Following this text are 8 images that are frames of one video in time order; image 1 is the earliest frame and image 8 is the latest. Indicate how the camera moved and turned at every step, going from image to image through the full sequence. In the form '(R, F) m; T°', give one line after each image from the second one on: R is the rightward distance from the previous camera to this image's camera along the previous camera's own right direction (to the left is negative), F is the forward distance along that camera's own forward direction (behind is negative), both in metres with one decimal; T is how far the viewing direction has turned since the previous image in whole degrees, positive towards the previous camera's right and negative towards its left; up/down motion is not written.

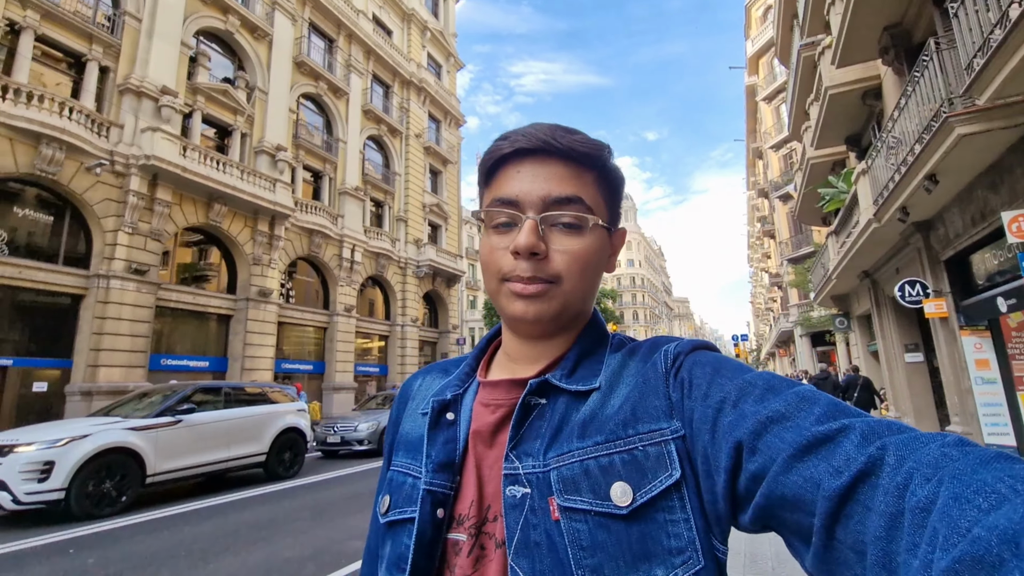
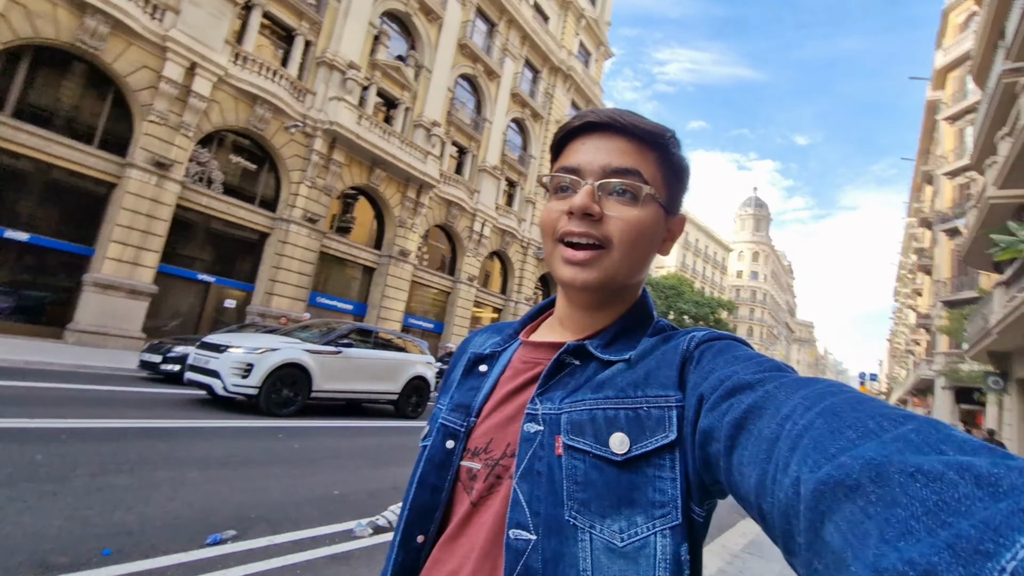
(-0.4, -0.7) m; -12°
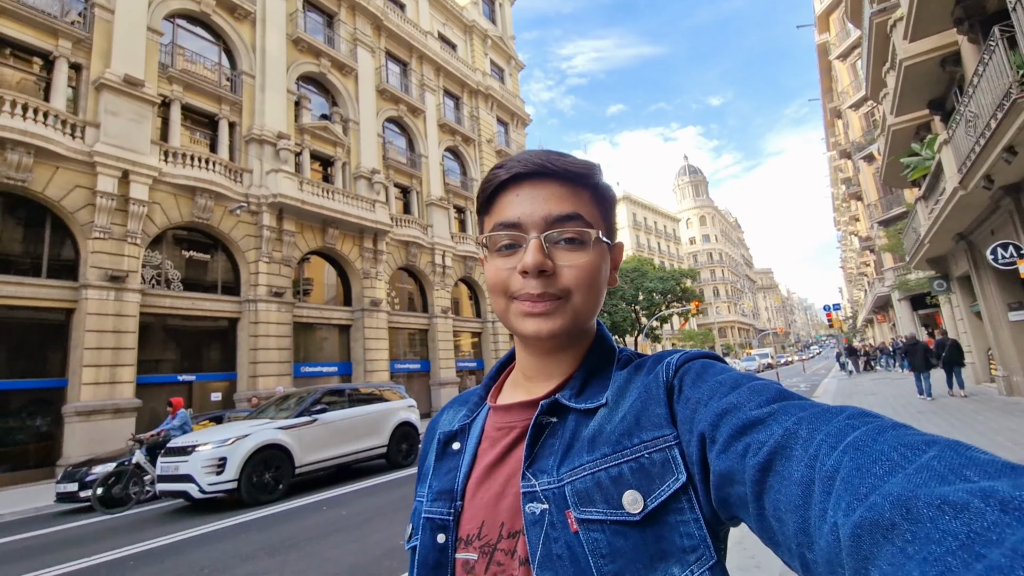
(-0.2, -0.5) m; +4°
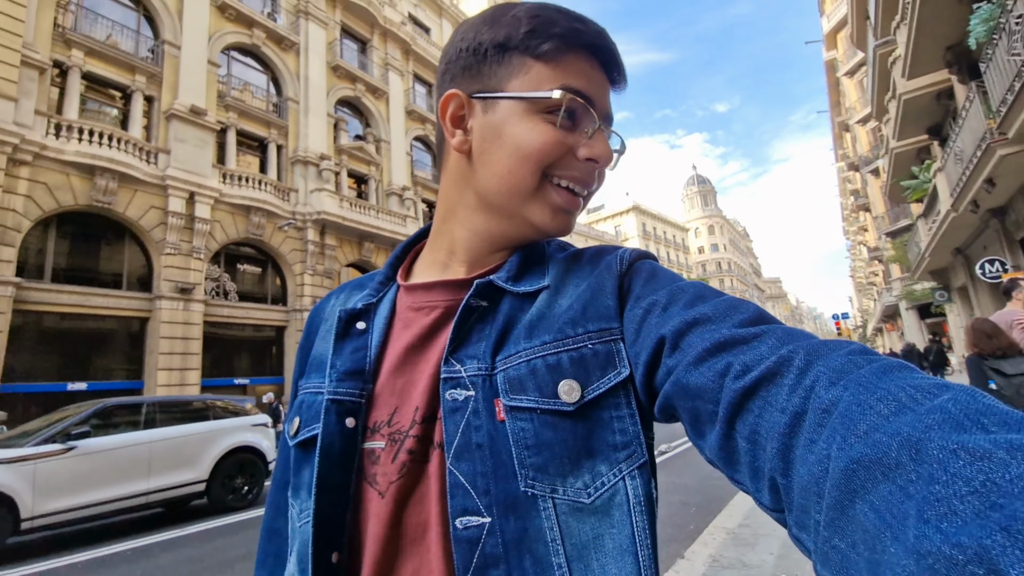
(-0.7, -1.1) m; -1°
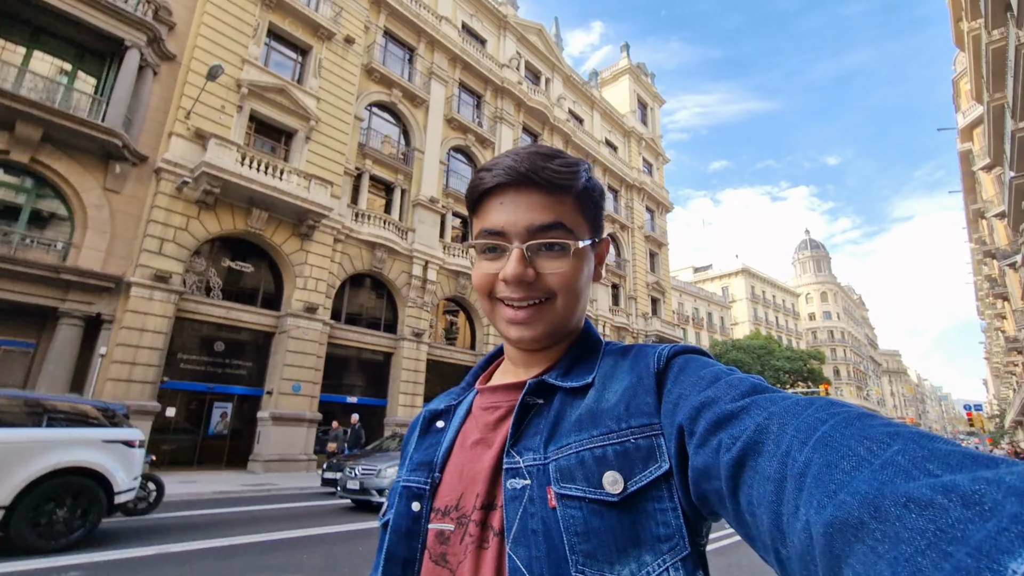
(-0.4, -0.7) m; -10°
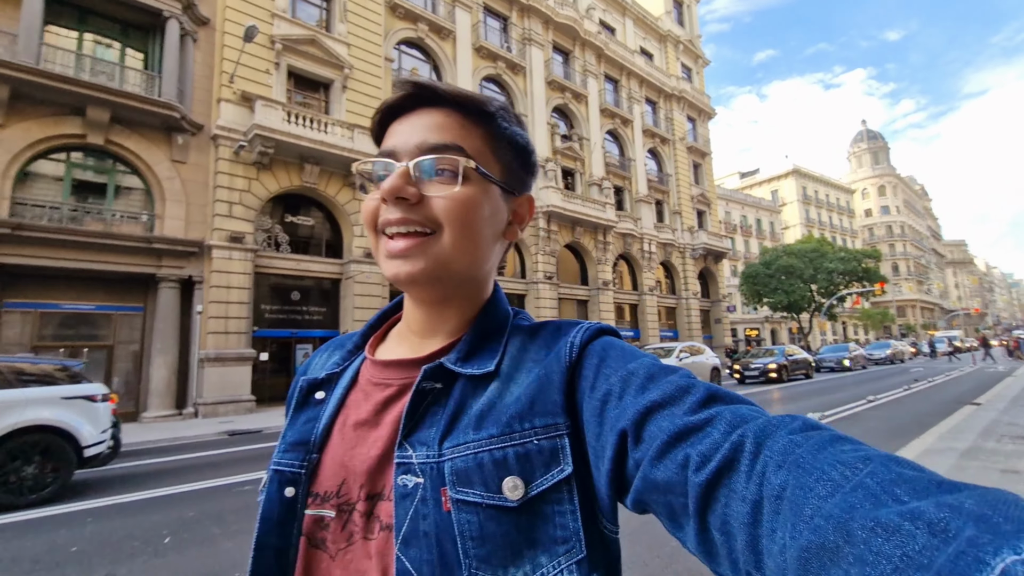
(-0.3, -0.5) m; -5°
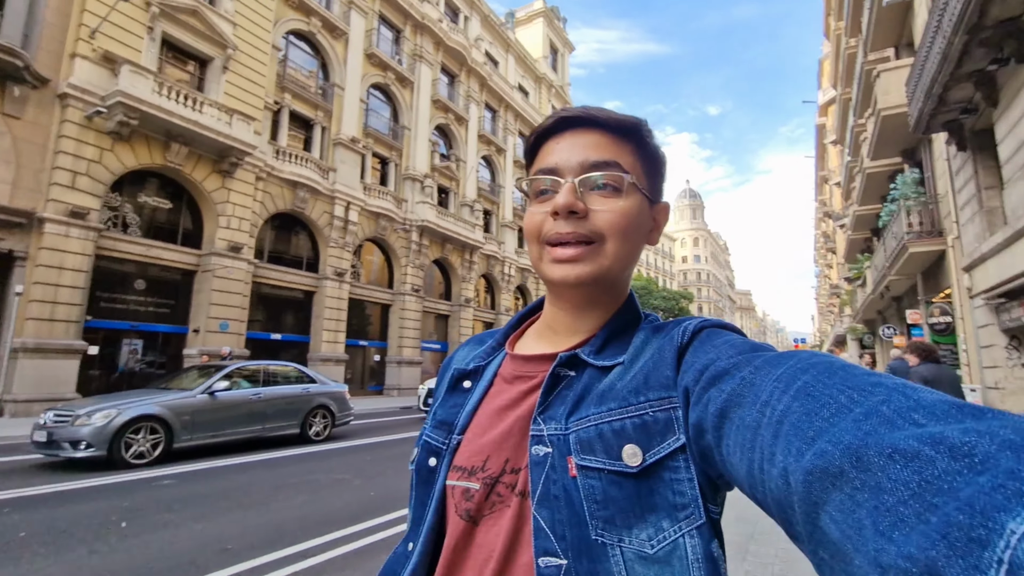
(-0.9, -0.8) m; +17°
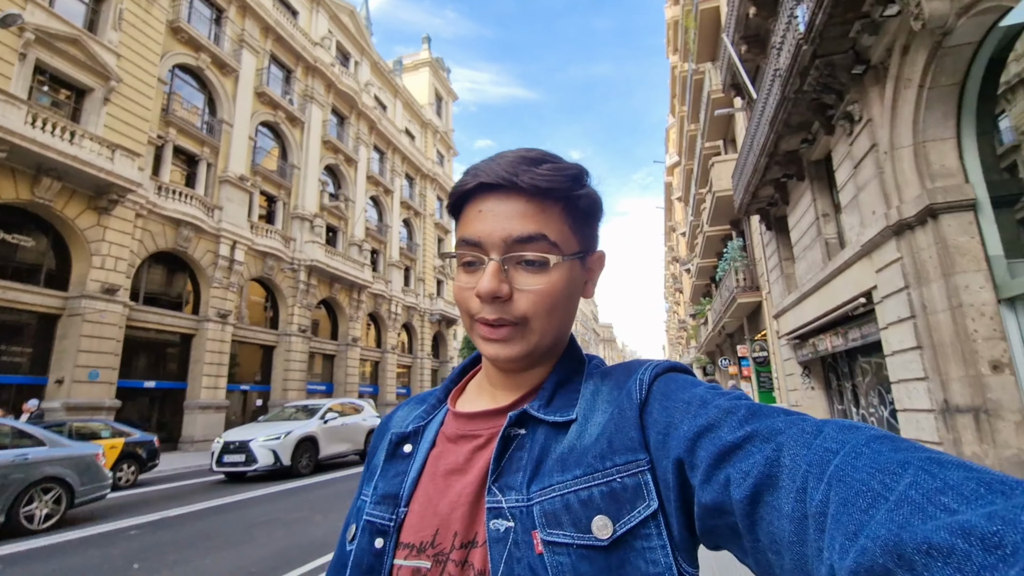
(-1.0, -1.1) m; +14°
